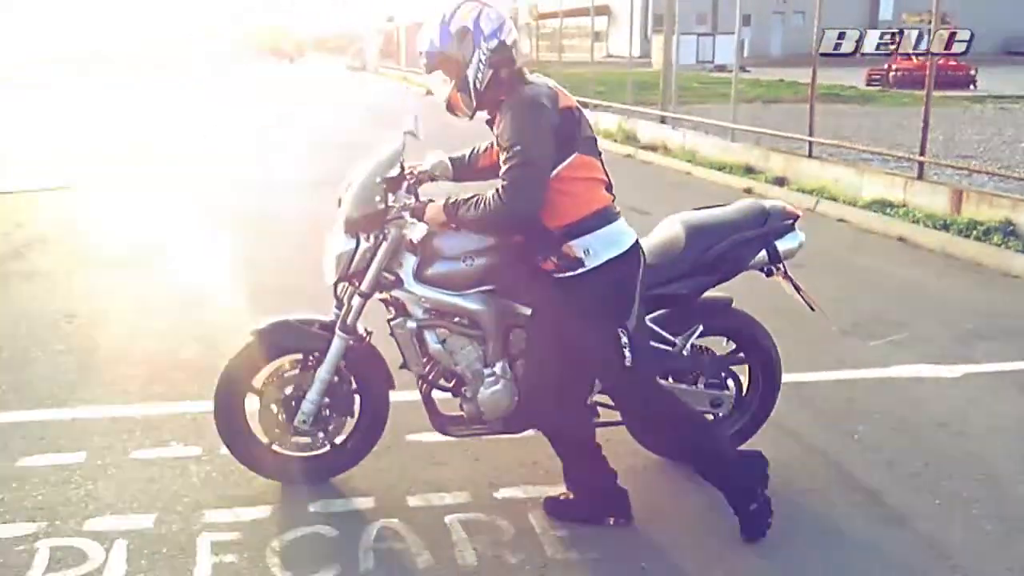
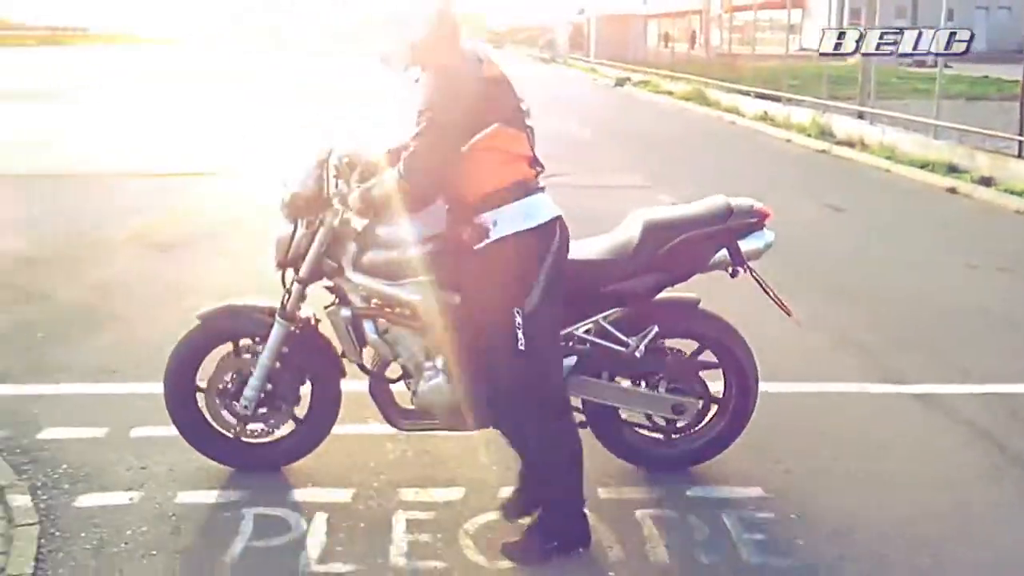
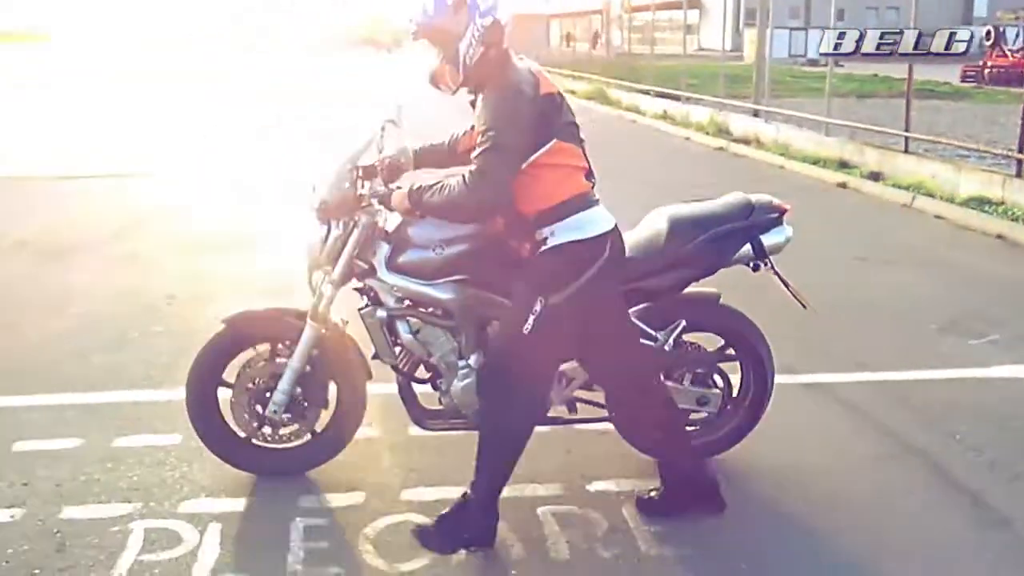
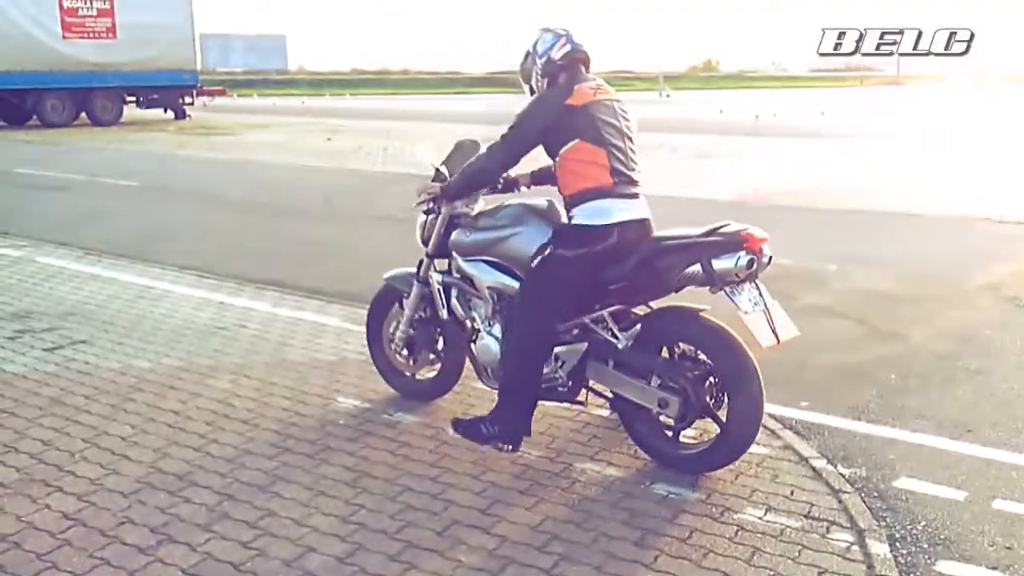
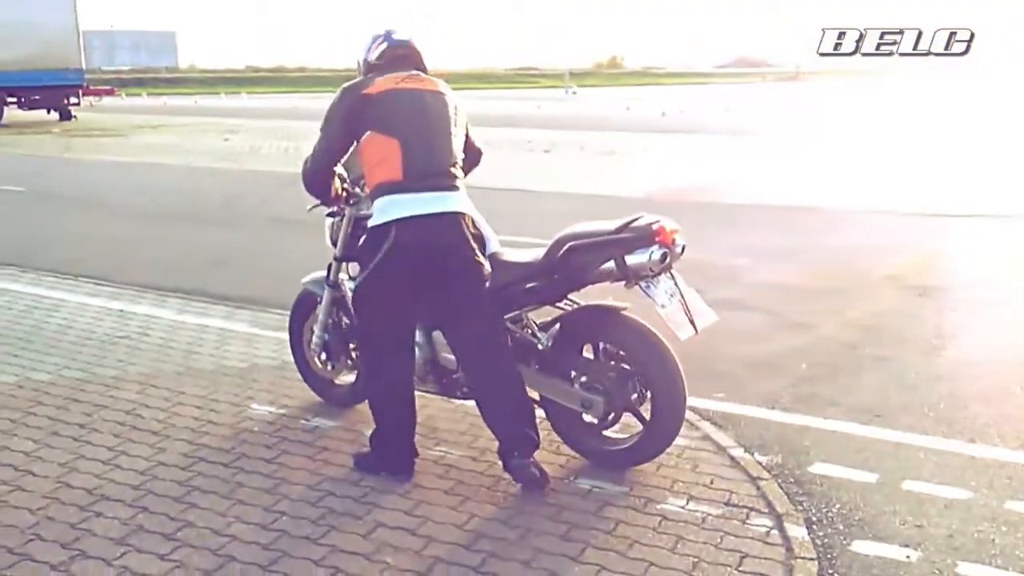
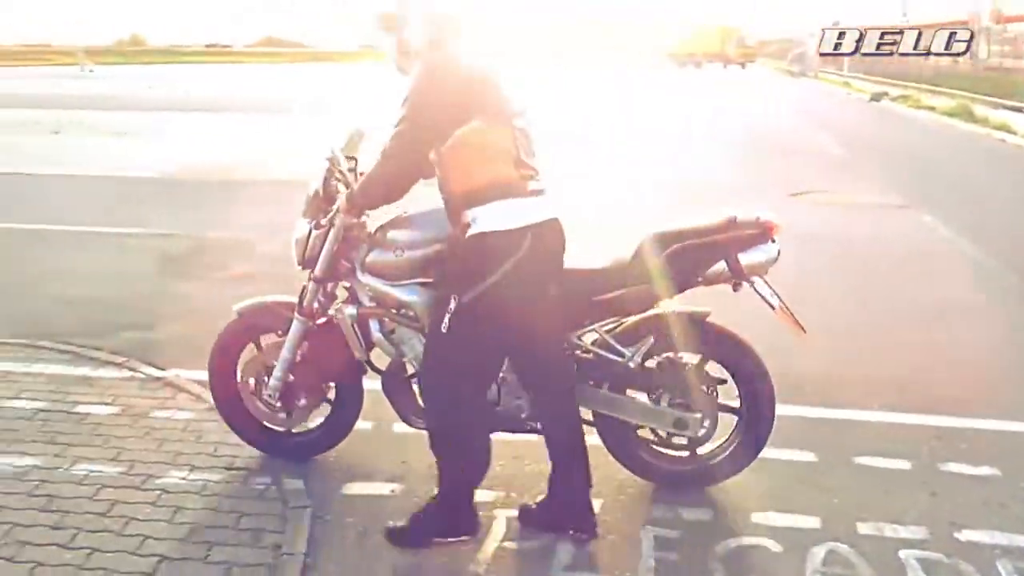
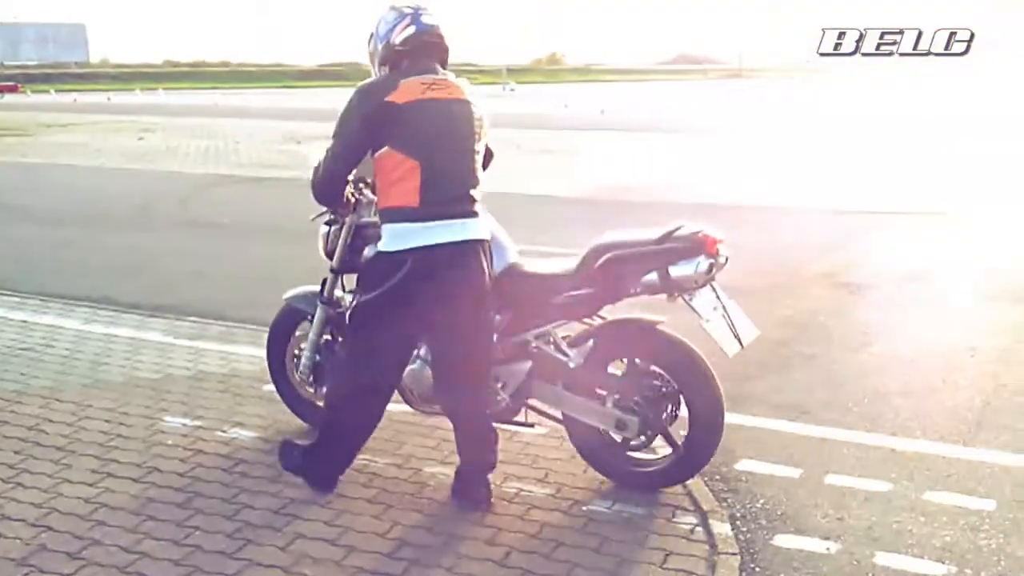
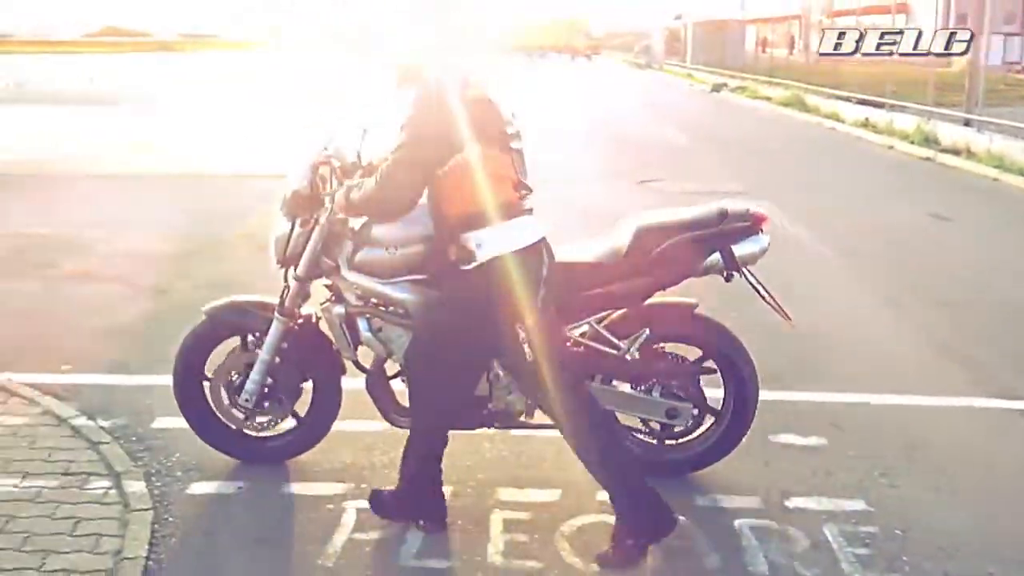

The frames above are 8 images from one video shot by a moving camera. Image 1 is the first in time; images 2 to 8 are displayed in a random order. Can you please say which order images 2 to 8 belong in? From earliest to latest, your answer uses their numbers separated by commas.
3, 2, 8, 6, 7, 5, 4
